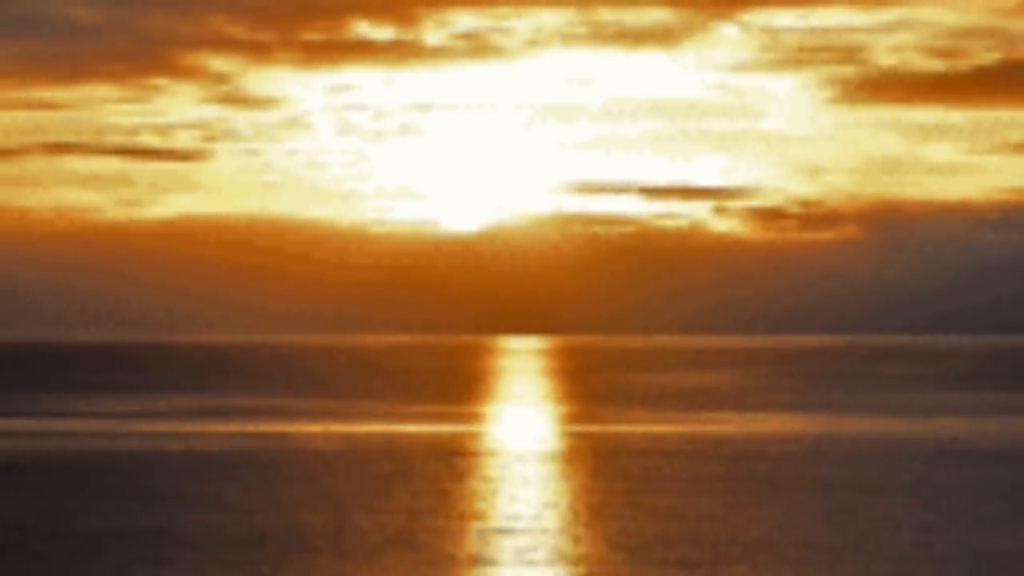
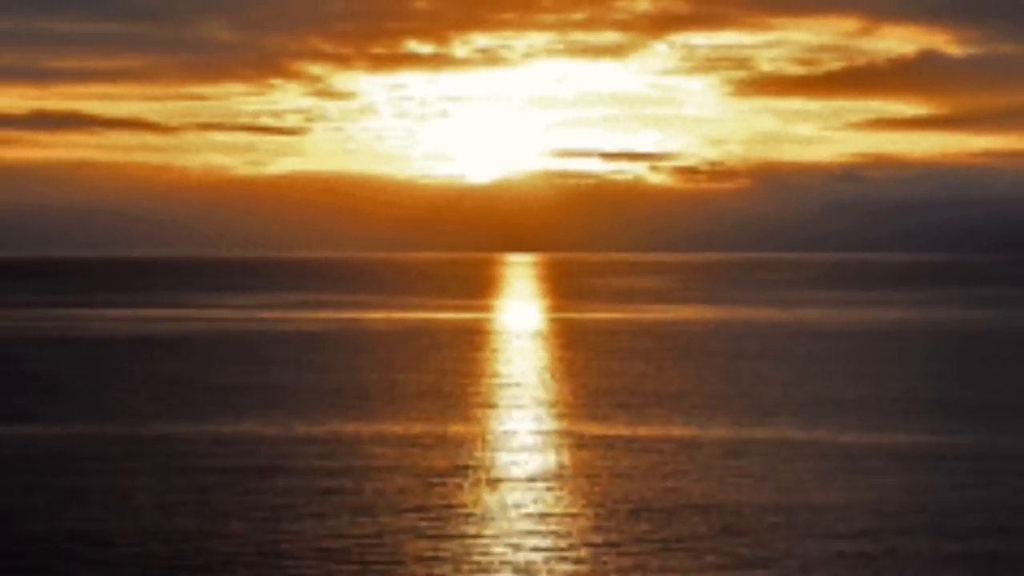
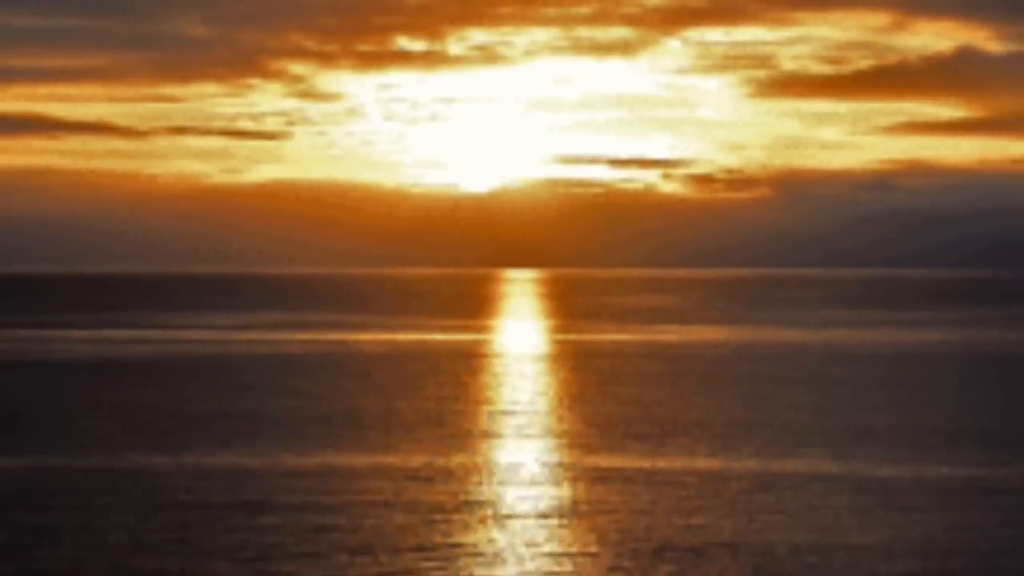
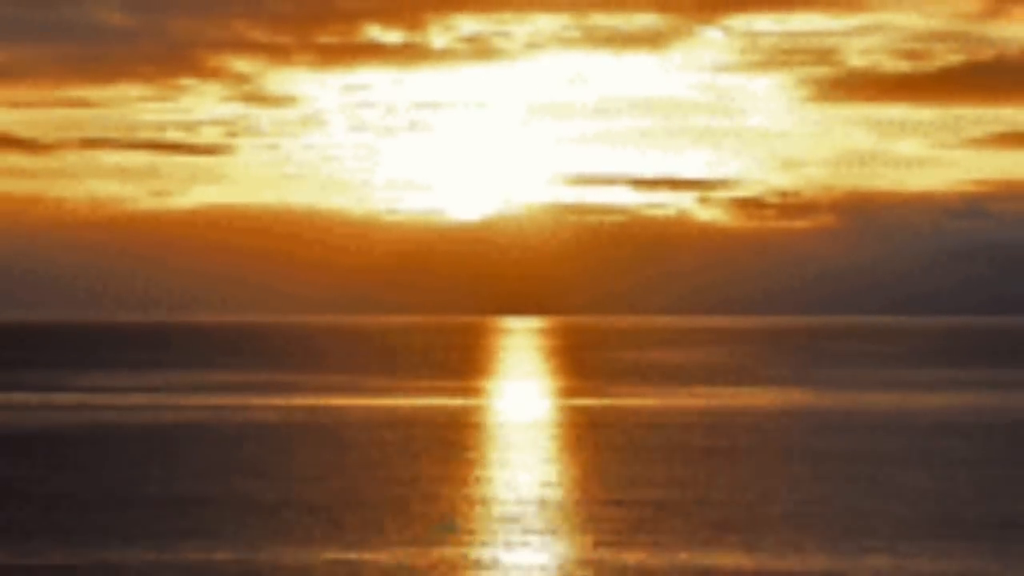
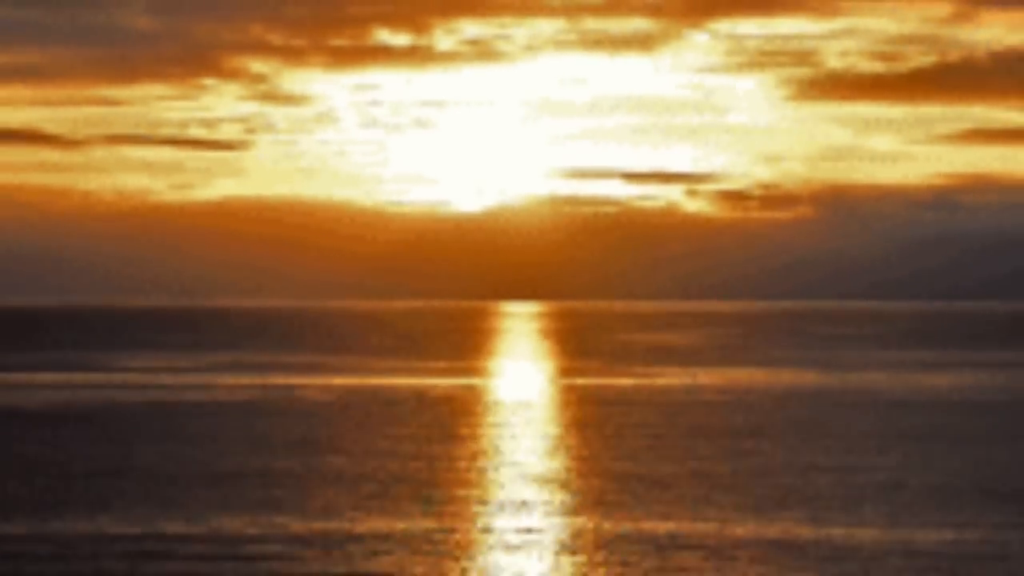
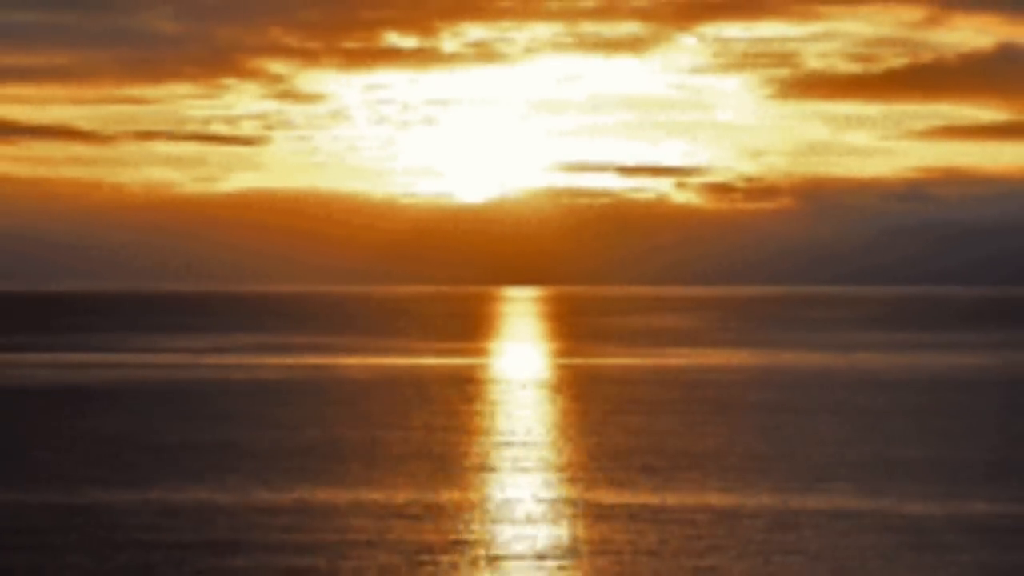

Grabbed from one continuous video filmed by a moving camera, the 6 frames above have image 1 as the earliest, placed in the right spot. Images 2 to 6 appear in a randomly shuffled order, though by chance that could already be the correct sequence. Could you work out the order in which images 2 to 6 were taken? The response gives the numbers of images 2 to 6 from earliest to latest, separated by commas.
4, 5, 6, 3, 2
